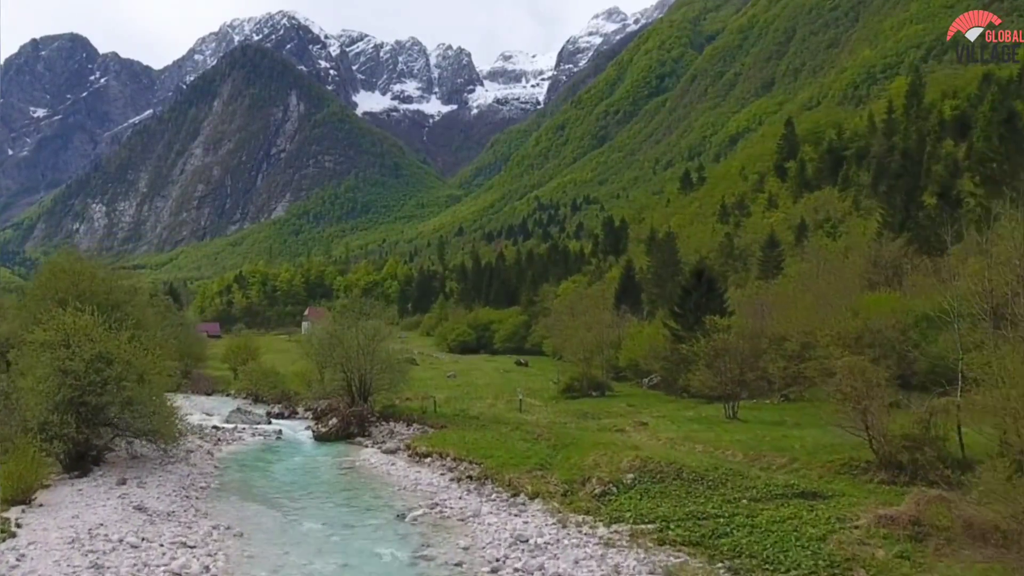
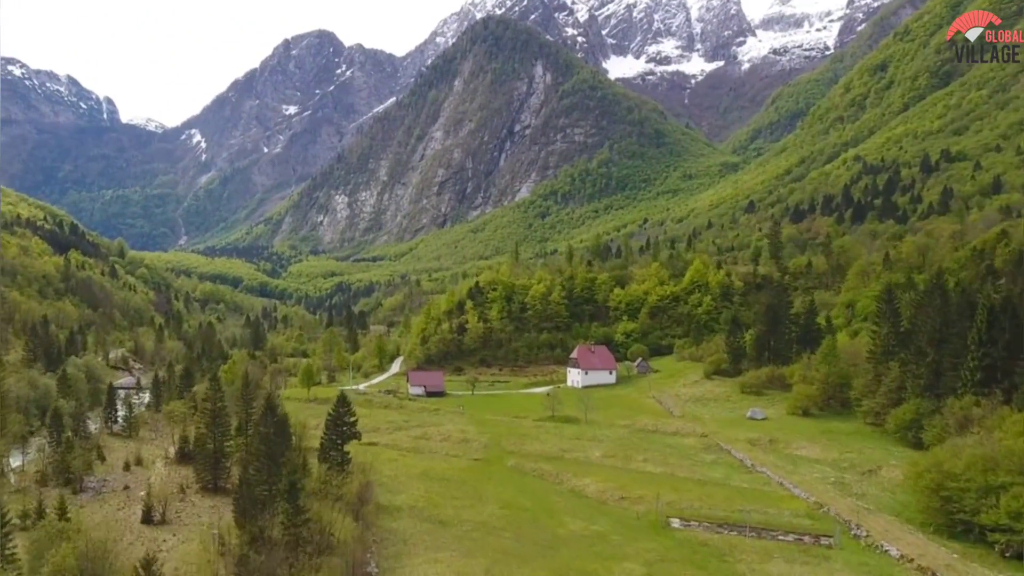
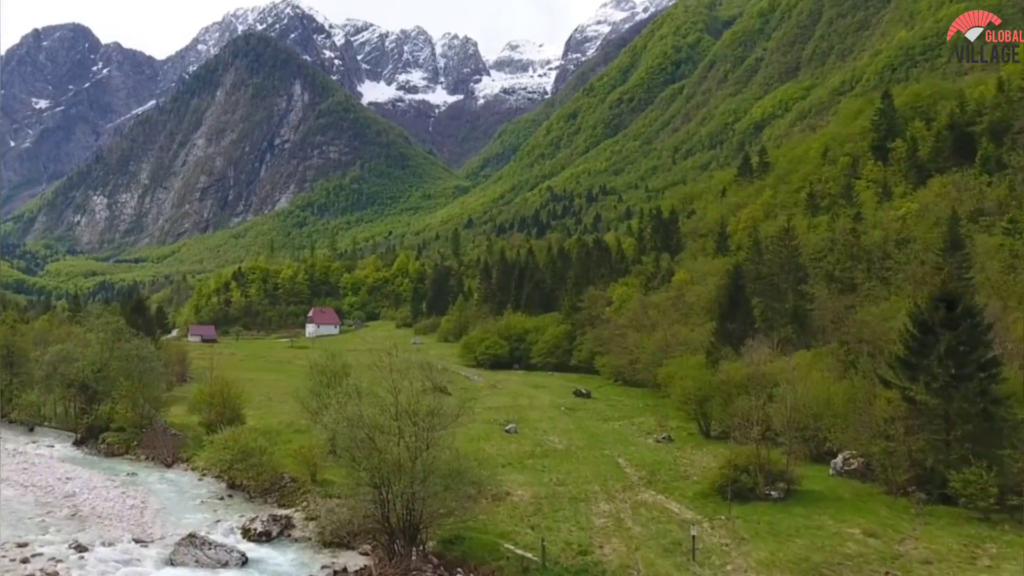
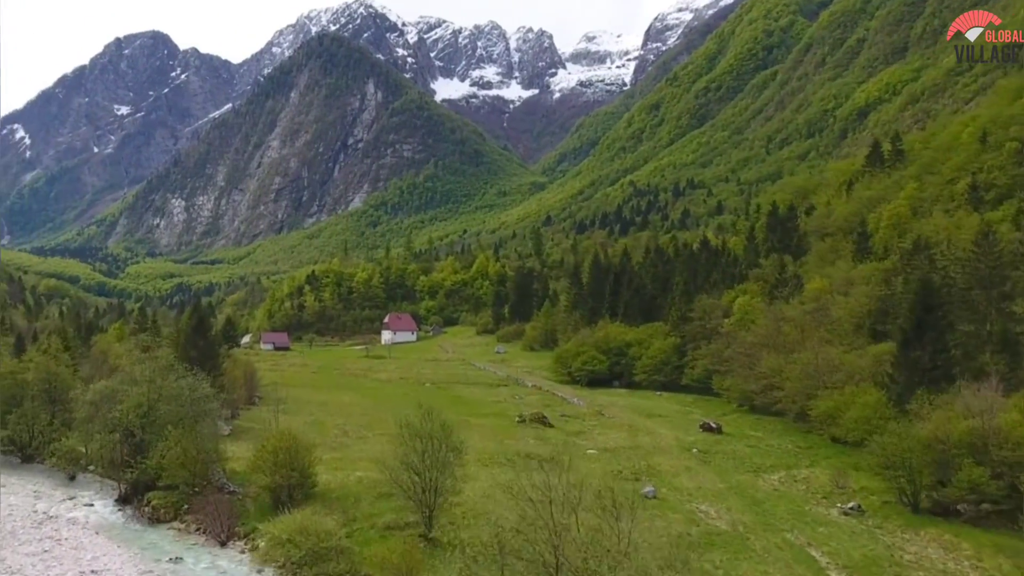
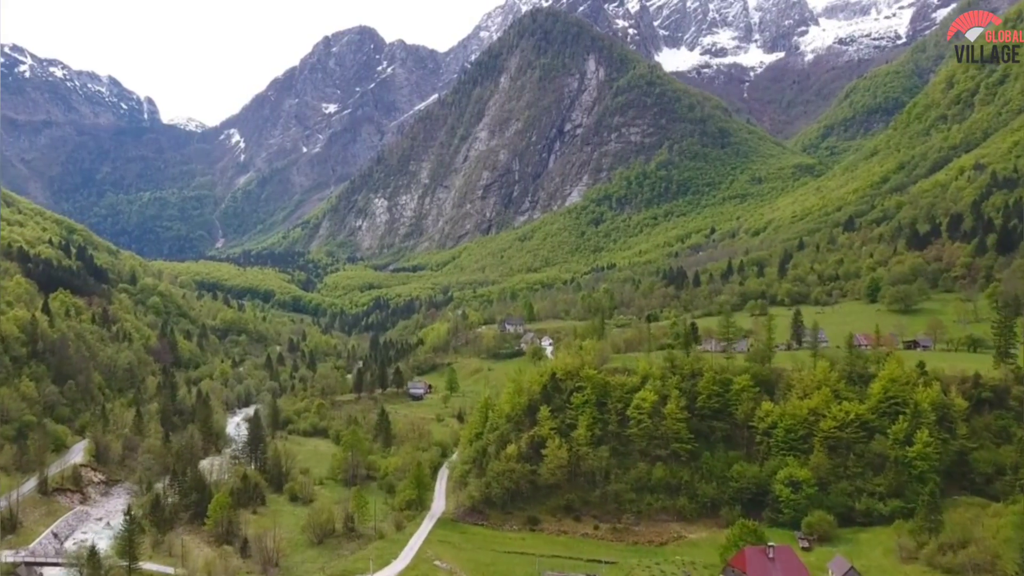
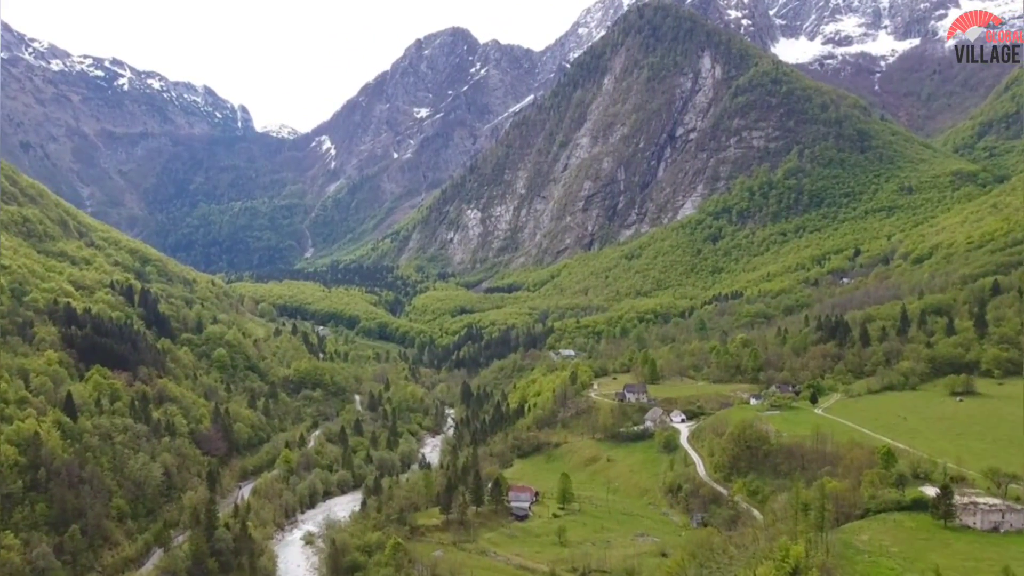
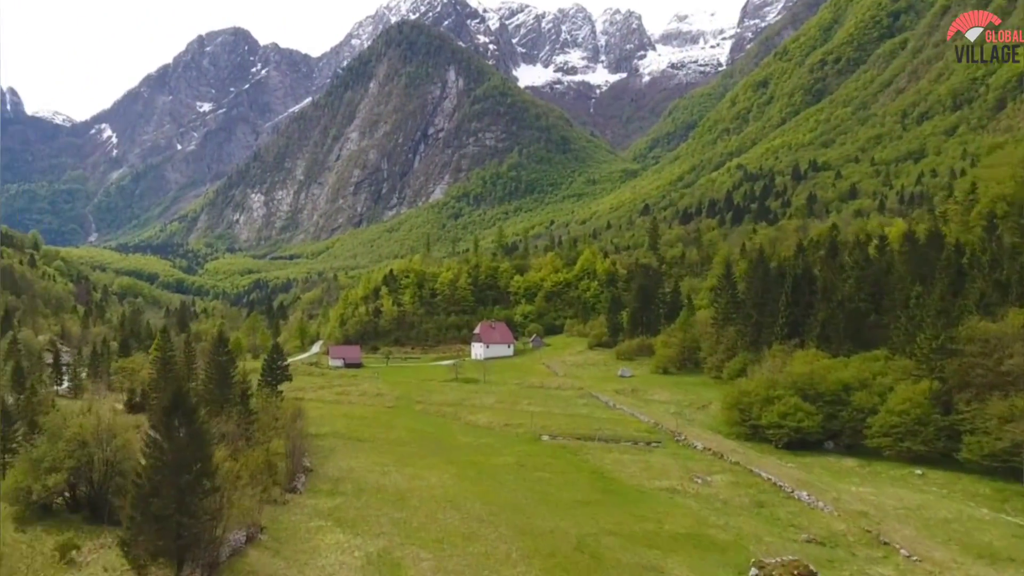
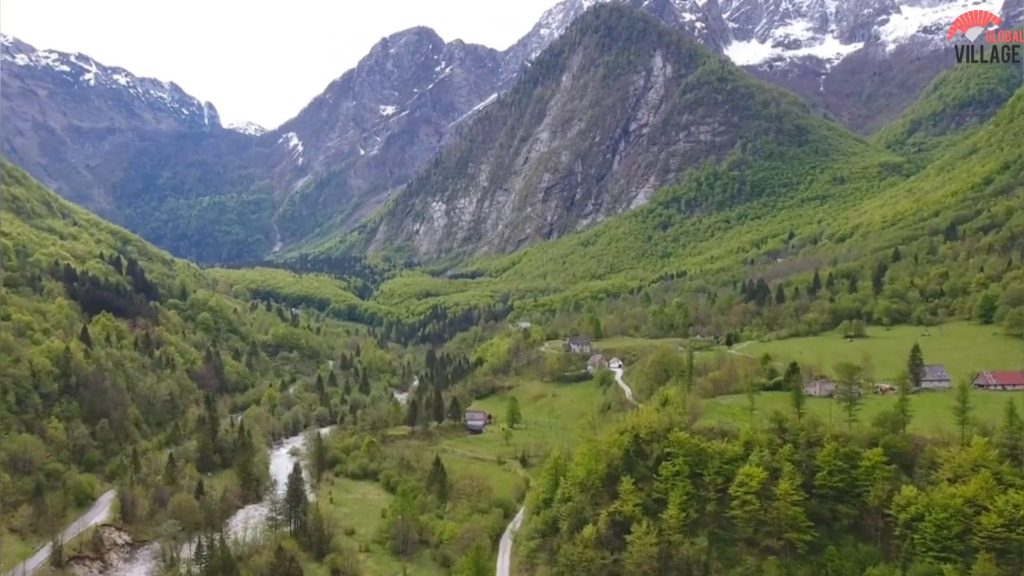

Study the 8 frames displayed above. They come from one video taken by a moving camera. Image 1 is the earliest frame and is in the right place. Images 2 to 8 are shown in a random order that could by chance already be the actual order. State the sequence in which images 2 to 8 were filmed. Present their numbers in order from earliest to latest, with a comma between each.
3, 4, 7, 2, 5, 8, 6
